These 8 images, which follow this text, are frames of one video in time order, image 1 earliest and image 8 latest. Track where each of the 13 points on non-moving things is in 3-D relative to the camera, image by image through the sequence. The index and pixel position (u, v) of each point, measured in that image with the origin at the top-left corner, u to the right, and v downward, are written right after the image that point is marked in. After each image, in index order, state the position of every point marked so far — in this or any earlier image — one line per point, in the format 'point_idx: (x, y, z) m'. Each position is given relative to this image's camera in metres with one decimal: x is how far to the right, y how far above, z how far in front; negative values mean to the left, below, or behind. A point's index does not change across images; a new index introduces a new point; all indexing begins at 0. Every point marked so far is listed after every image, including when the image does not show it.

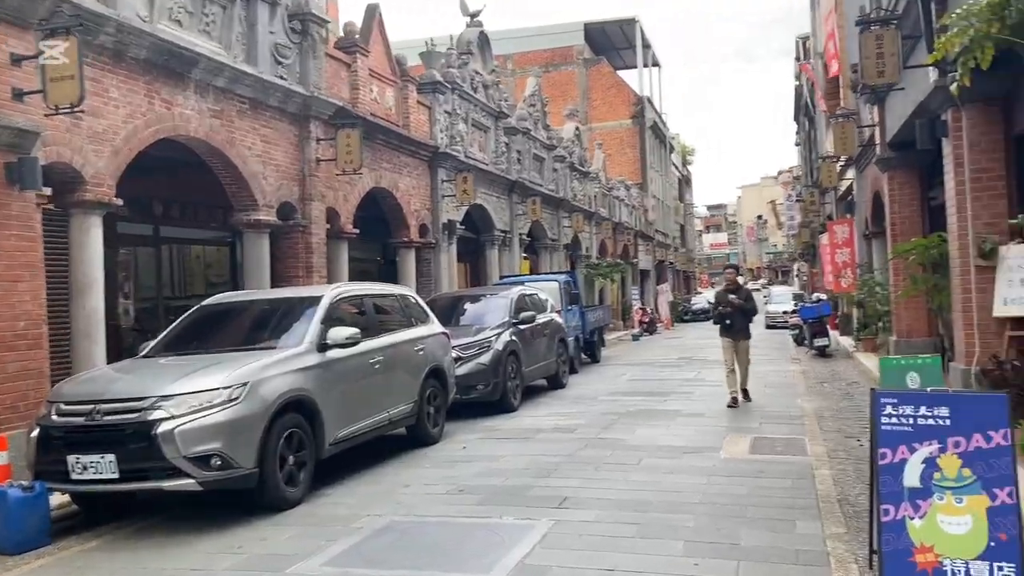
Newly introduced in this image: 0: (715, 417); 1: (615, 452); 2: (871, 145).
0: (+2.3, -1.5, +10.0) m
1: (+1.0, -1.5, +8.2) m
2: (+5.5, +2.2, +13.4) m
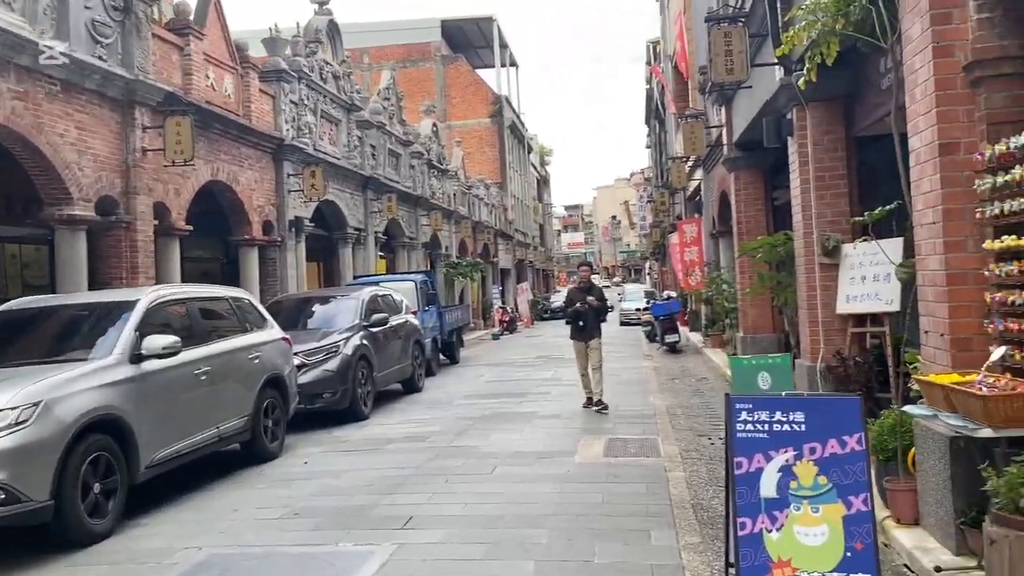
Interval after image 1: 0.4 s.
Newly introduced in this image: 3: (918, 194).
0: (+0.6, -1.5, +9.8) m
1: (-0.4, -1.6, +7.8) m
2: (+3.2, +2.2, +13.6) m
3: (+2.2, +0.5, +4.7) m
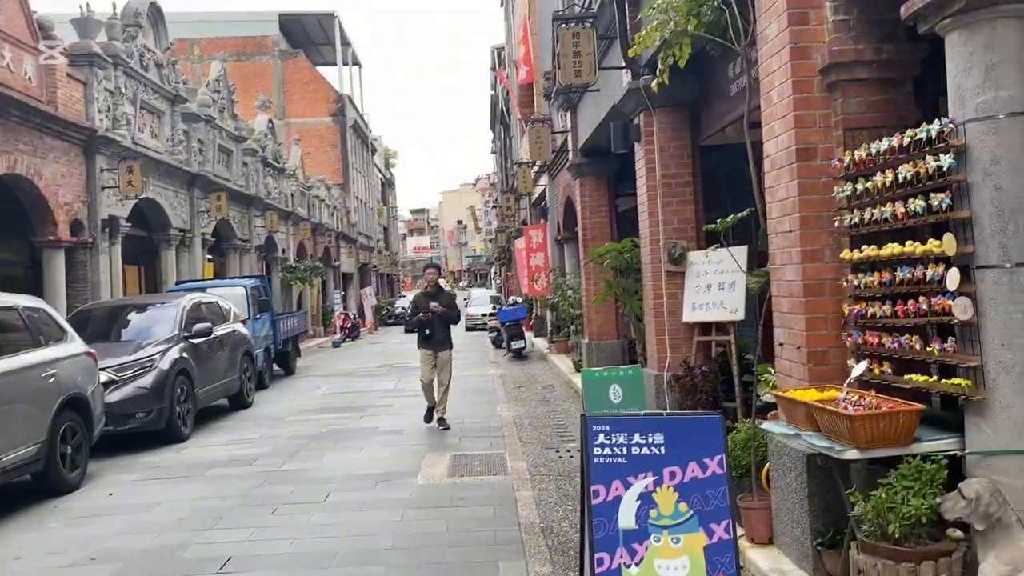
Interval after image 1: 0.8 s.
0: (-1.1, -1.5, +9.2) m
1: (-1.7, -1.6, +7.1) m
2: (+0.8, +2.1, +13.5) m
3: (+1.4, +0.5, +4.5) m
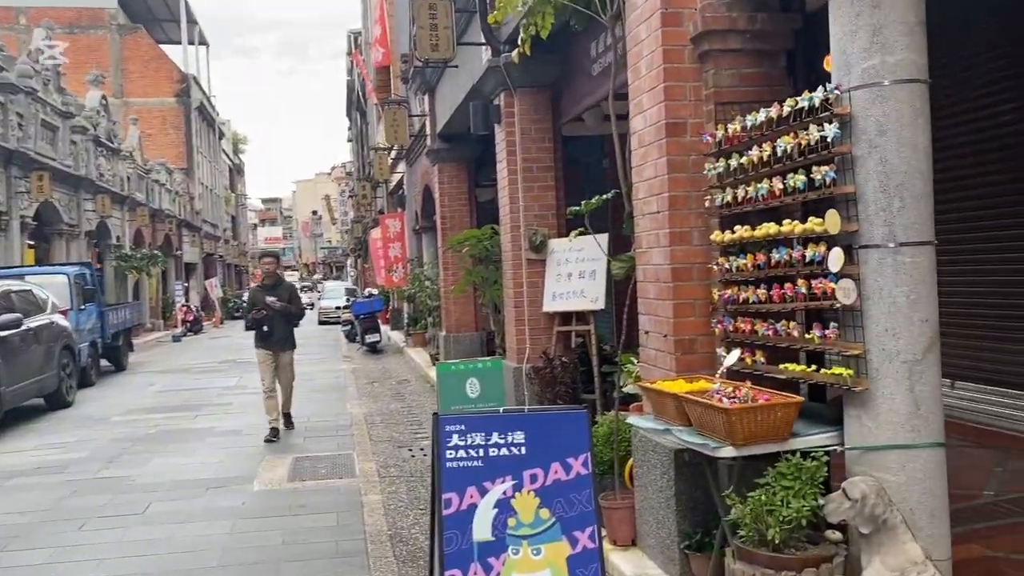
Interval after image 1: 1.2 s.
0: (-2.5, -1.4, +8.5) m
1: (-2.9, -1.5, +6.3) m
2: (-1.4, +2.3, +13.0) m
3: (+0.6, +0.5, +4.2) m
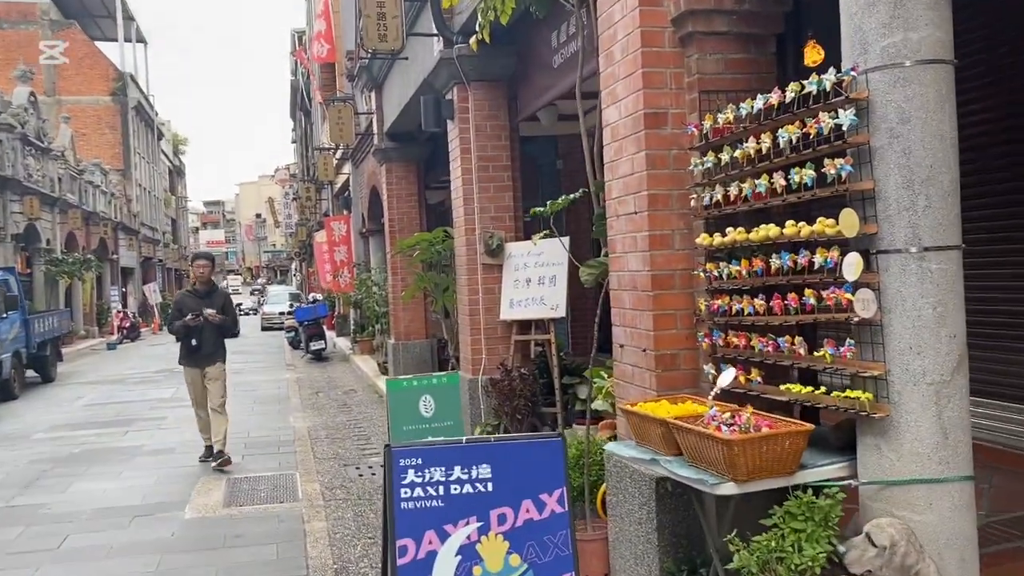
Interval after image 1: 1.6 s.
0: (-3.0, -1.5, +7.9) m
1: (-3.2, -1.6, +5.6) m
2: (-2.1, +2.2, +12.5) m
3: (+0.4, +0.5, +3.8) m
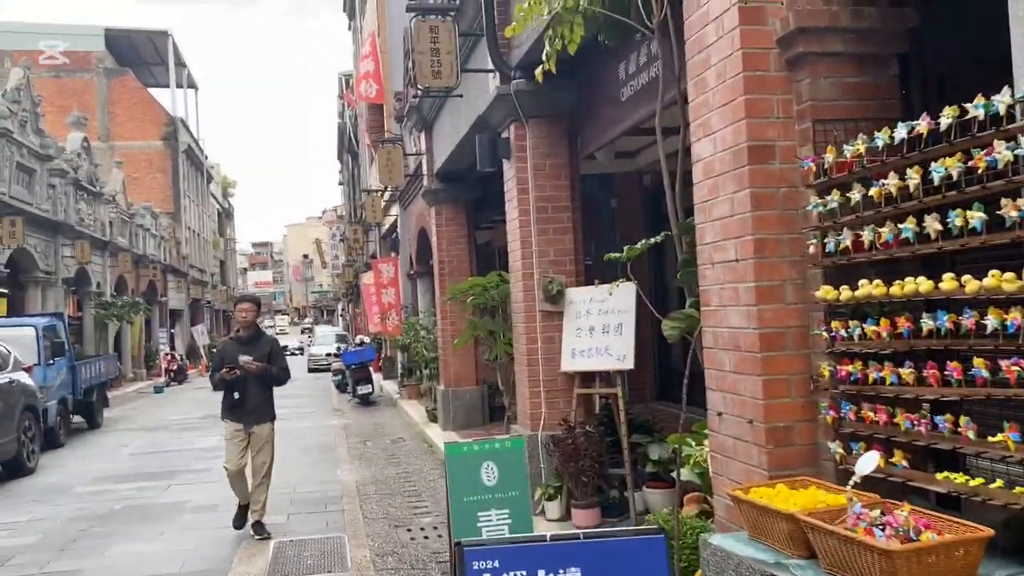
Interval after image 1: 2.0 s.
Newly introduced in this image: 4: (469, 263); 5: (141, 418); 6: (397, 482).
0: (-2.4, -1.9, +7.5) m
1: (-2.7, -1.9, +5.3) m
2: (-1.4, +1.6, +12.2) m
3: (+0.7, +0.3, +3.3) m
4: (-0.6, +0.3, +11.5) m
5: (-6.7, -2.3, +15.6) m
6: (-1.1, -1.9, +8.5) m
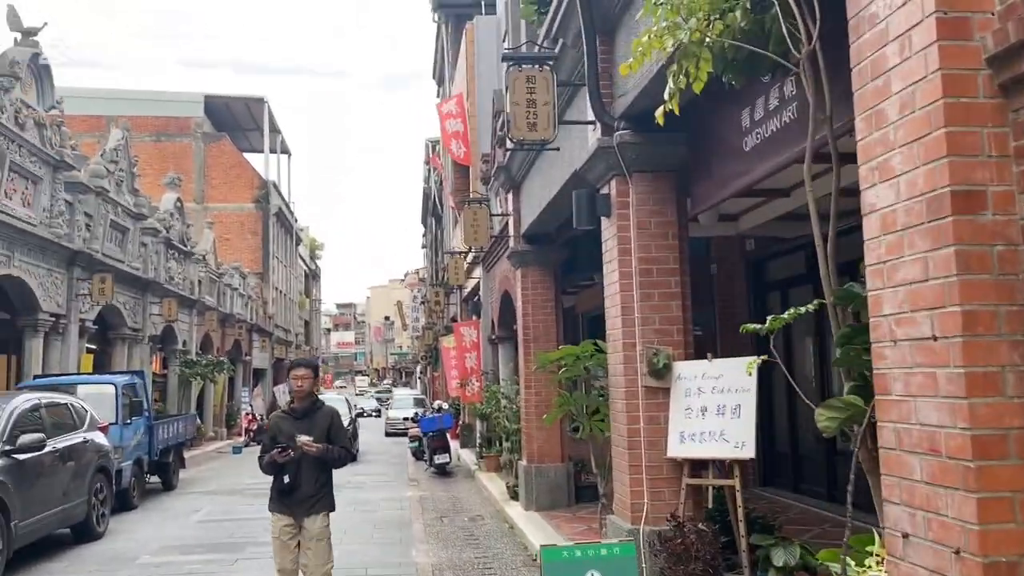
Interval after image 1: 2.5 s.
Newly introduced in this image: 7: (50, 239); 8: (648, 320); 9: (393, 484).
0: (-1.7, -2.4, +6.9) m
1: (-2.2, -2.2, +4.7) m
2: (-0.1, +0.7, +11.7) m
3: (+1.1, 0.0, +2.7) m
4: (+0.5, -0.5, +10.9) m
5: (-5.2, -3.4, +15.3) m
6: (-0.3, -2.5, +7.8) m
7: (-7.7, +0.9, +14.5) m
8: (+0.9, -0.2, +5.8) m
9: (-2.0, -3.2, +14.2) m
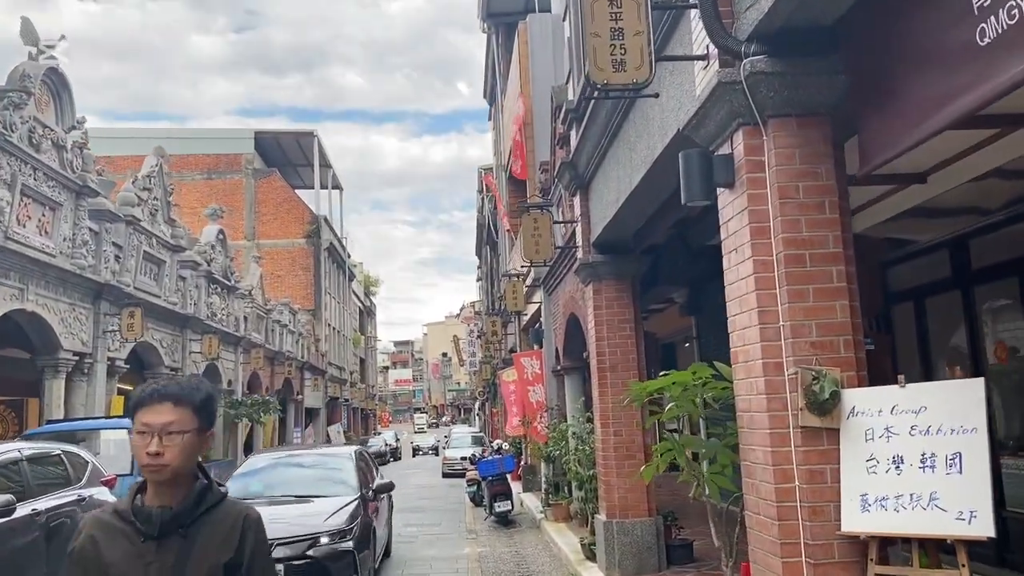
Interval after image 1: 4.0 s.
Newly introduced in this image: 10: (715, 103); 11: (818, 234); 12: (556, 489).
0: (-1.2, -2.5, +5.2) m
1: (-1.8, -2.2, +3.0) m
2: (+0.6, +0.5, +10.0) m
3: (+1.3, +0.2, +0.9) m
4: (+1.3, -0.7, +9.1) m
5: (-4.1, -3.9, +13.8) m
6: (+0.3, -2.6, +6.0) m
7: (-6.8, +0.3, +13.3) m
8: (+1.3, -0.2, +4.0) m
9: (-0.9, -3.6, +12.5) m
10: (+1.0, +0.9, +4.3) m
11: (+1.4, +0.3, +4.0) m
12: (+0.7, -3.0, +13.0) m
